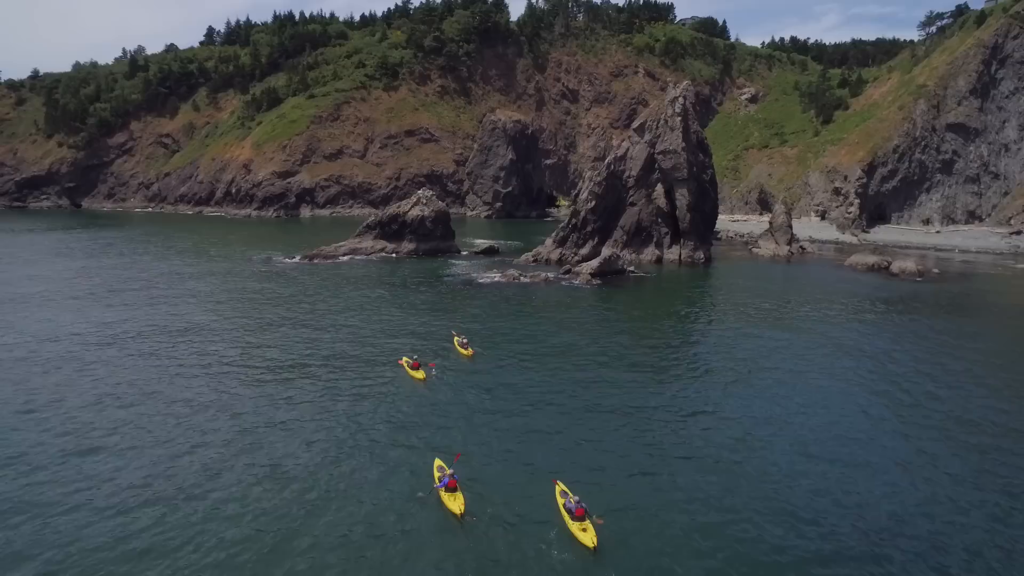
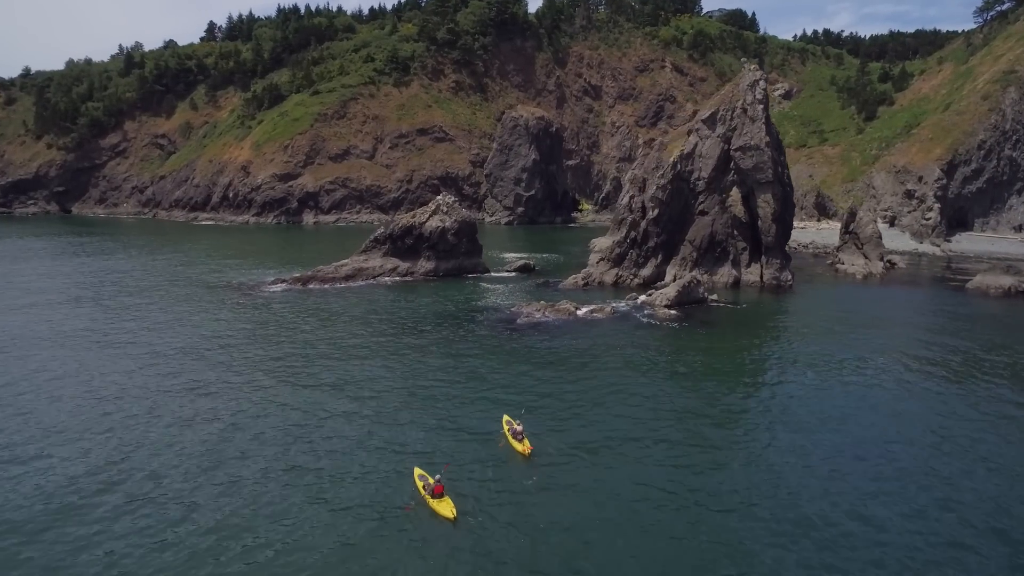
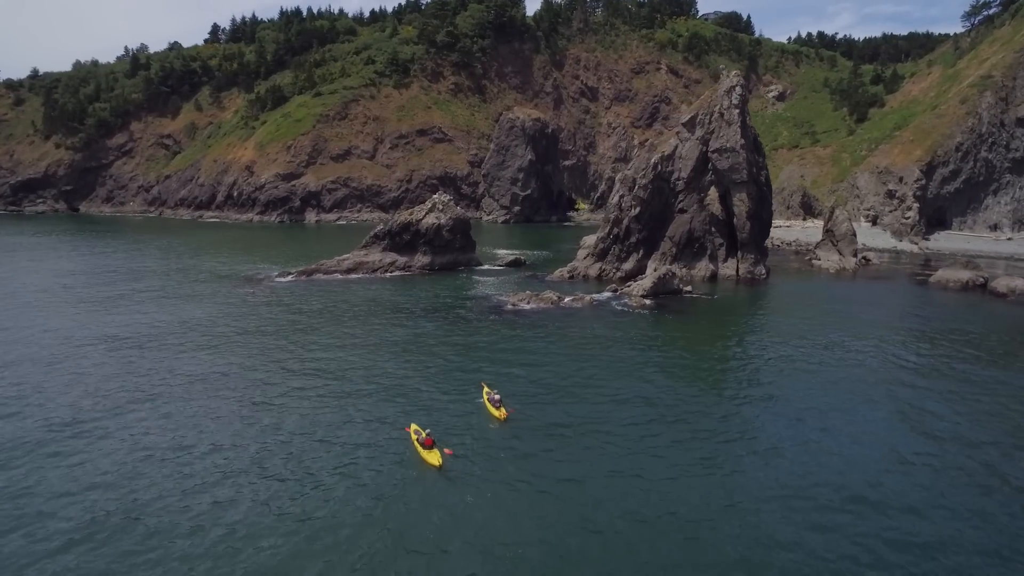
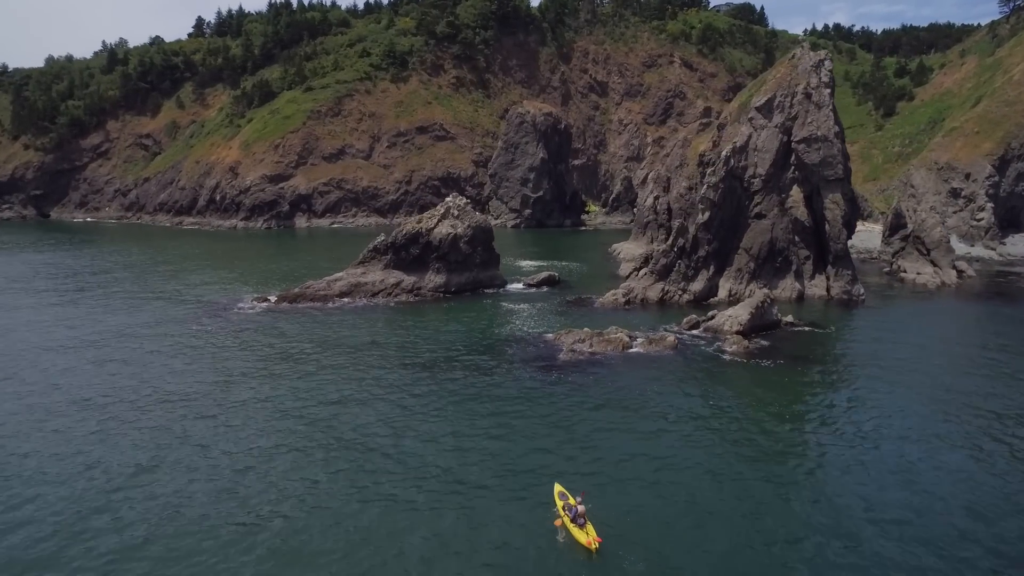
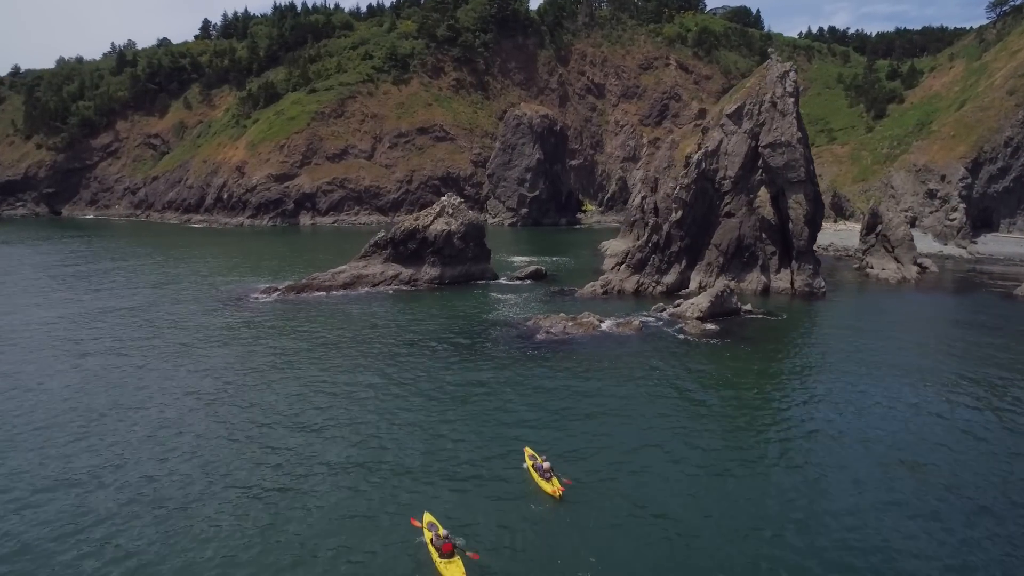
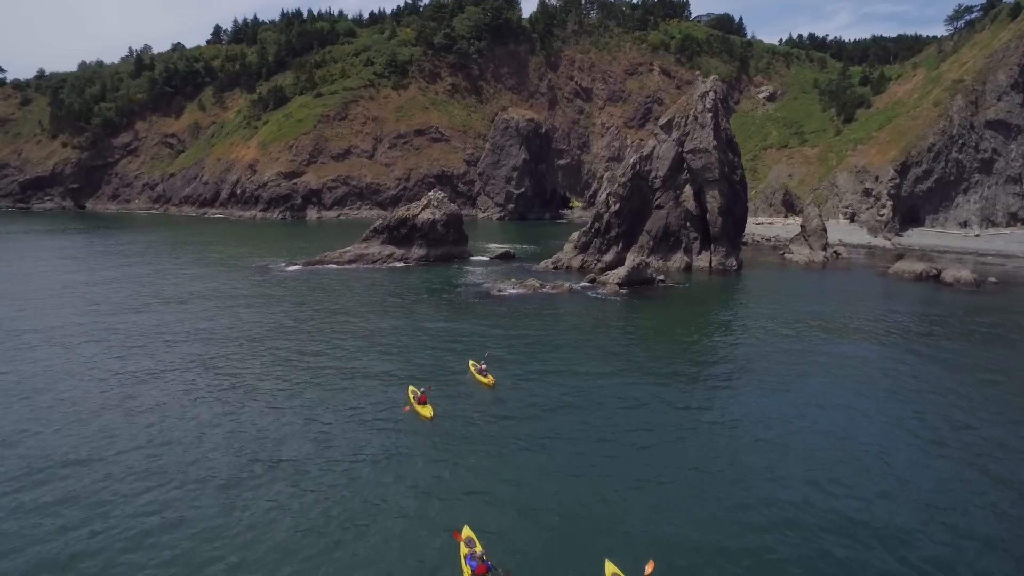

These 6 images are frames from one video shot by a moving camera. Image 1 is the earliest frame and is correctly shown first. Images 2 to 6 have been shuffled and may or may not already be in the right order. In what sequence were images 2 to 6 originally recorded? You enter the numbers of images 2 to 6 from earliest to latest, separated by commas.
6, 3, 2, 5, 4
